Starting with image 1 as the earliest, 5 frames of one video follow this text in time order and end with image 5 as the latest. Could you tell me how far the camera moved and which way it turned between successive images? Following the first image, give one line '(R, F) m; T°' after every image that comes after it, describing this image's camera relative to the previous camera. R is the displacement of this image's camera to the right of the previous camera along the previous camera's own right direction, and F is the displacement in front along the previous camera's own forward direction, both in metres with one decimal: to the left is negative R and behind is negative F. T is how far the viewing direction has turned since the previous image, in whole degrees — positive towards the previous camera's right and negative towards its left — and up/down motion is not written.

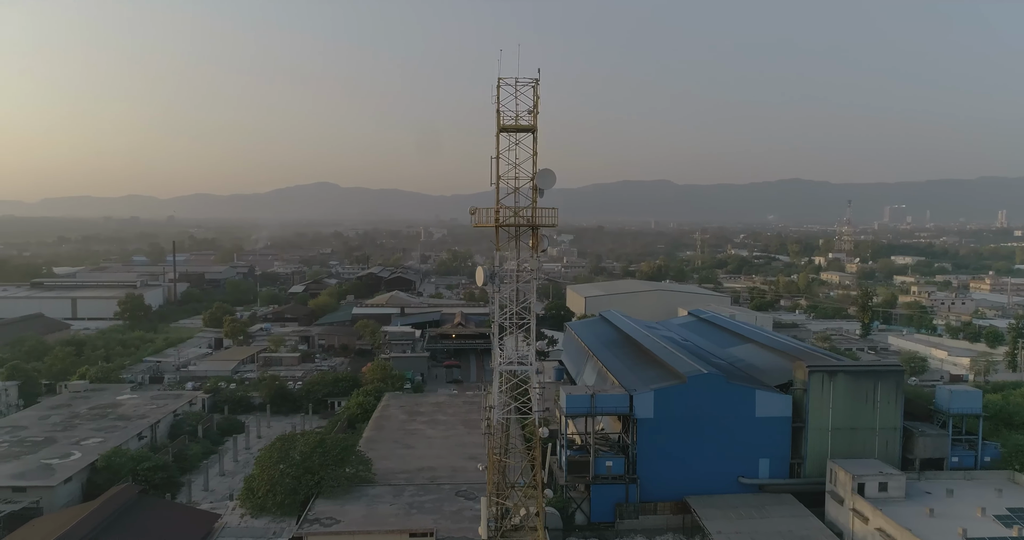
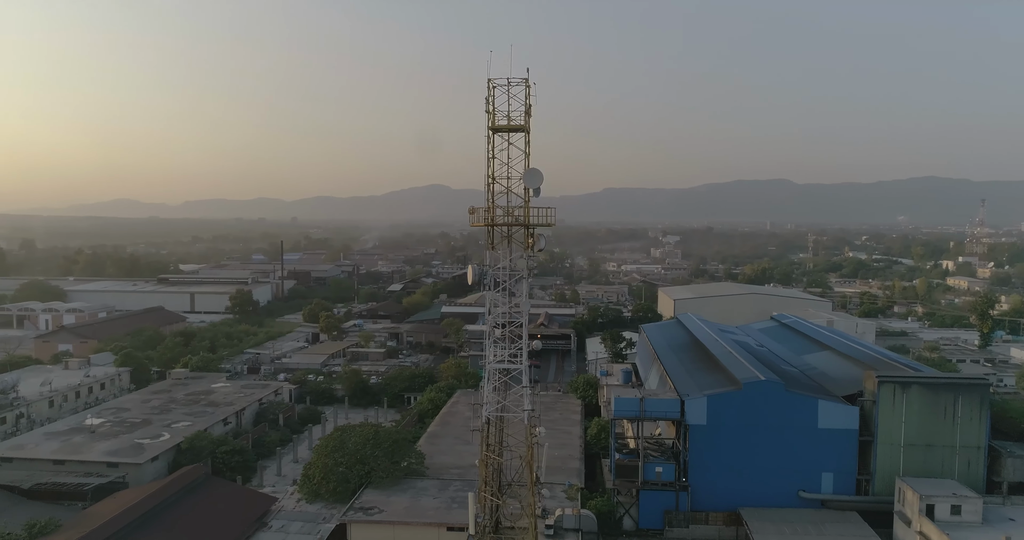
(+0.5, 0.0) m; -9°
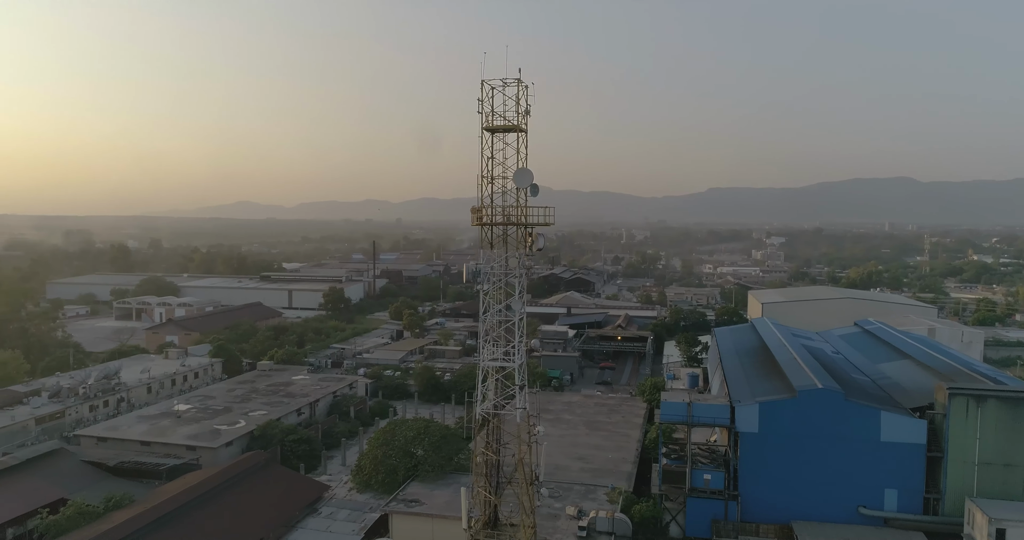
(+0.5, 0.0) m; -8°
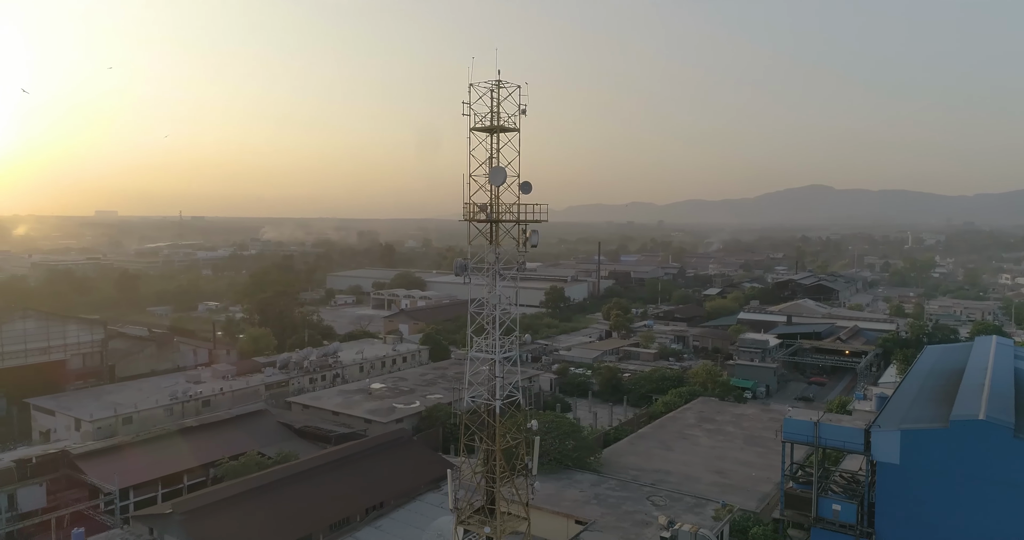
(+1.3, +0.1) m; -21°
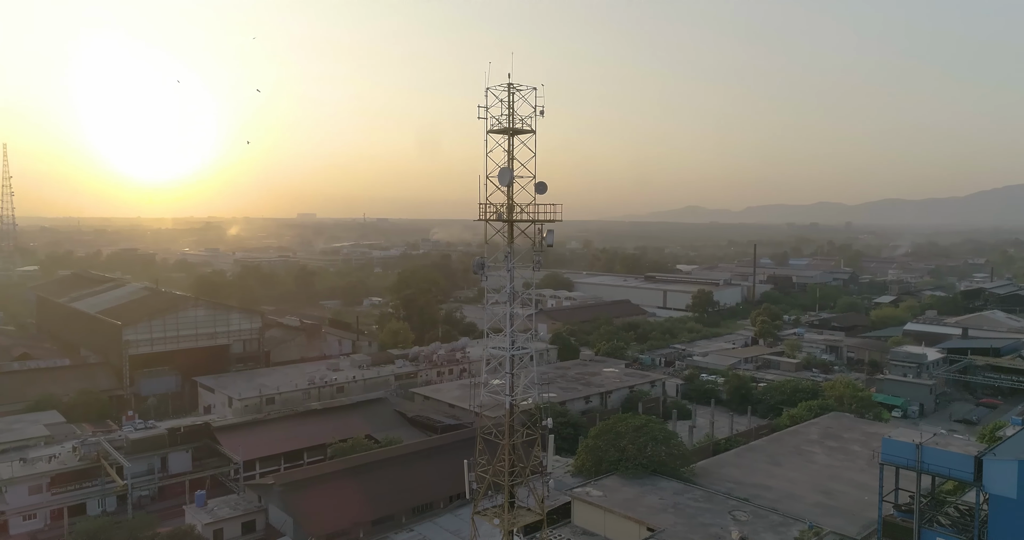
(+0.8, 0.0) m; -14°
